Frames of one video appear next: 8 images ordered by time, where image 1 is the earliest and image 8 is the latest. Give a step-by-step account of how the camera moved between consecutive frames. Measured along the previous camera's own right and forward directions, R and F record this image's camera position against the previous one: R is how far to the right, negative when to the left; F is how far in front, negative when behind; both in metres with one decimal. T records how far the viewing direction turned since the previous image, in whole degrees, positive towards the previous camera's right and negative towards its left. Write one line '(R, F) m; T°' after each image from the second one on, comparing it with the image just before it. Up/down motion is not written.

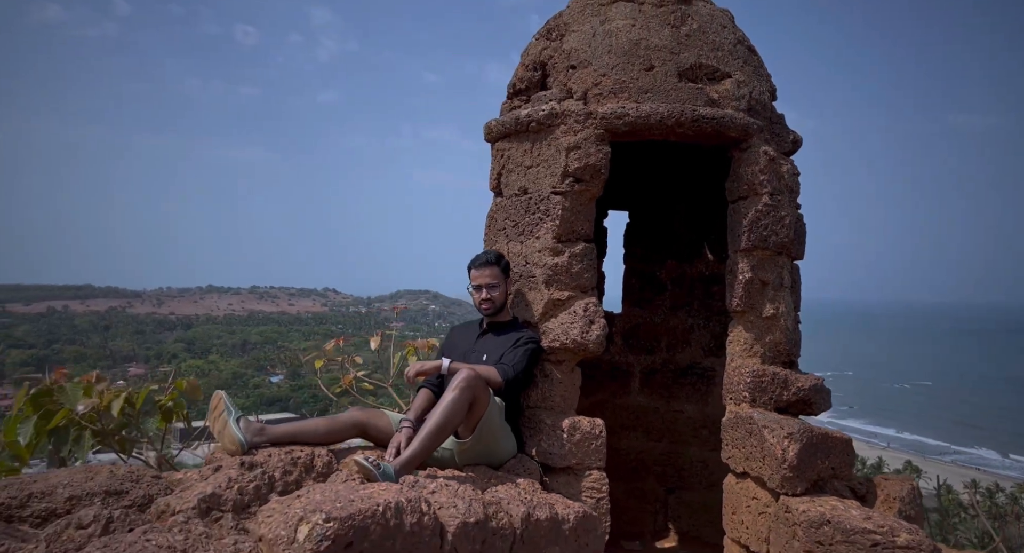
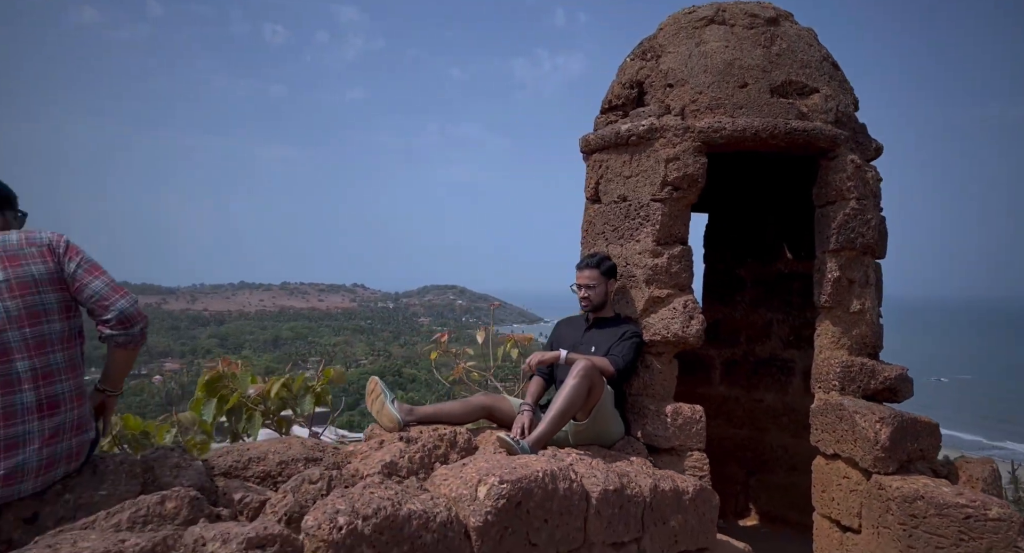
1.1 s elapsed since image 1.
(-0.4, -0.4) m; -3°
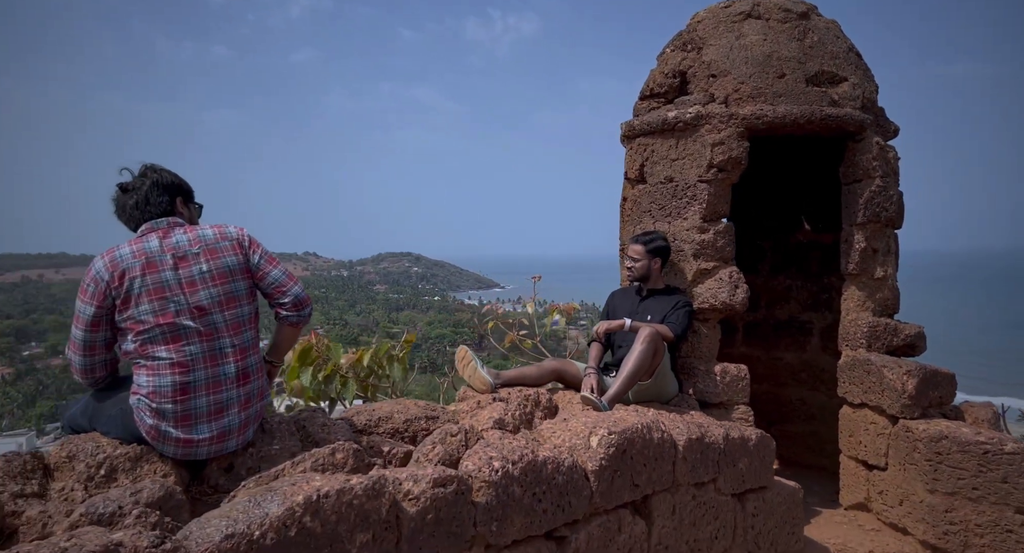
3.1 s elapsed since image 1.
(-0.6, -0.4) m; +2°
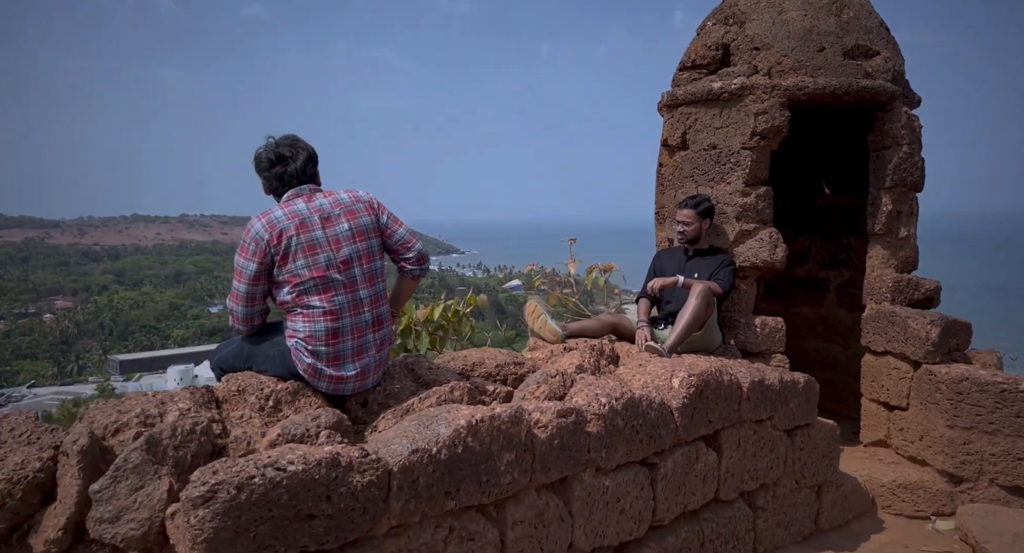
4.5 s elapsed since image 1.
(-0.5, -0.3) m; +2°
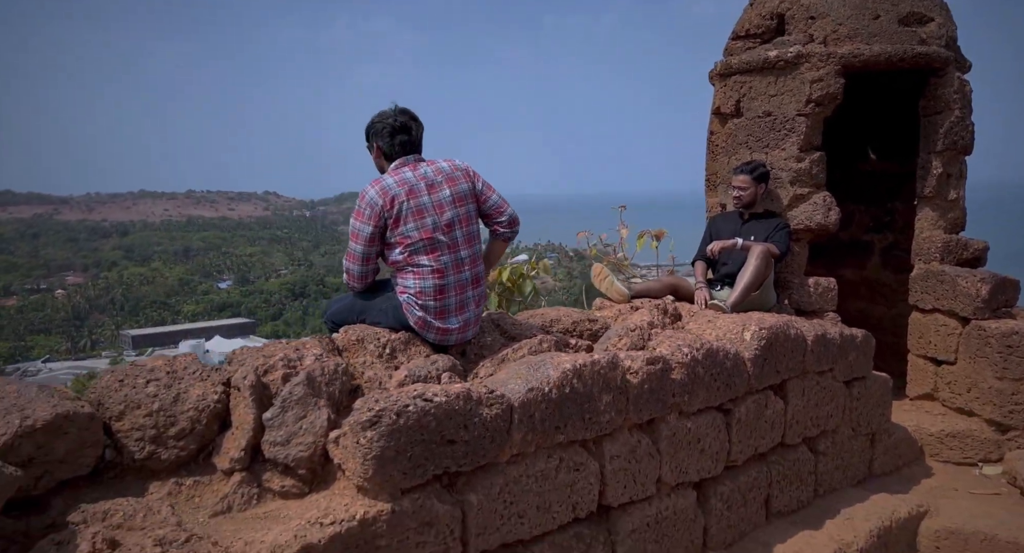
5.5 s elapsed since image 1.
(-0.3, -0.3) m; -2°
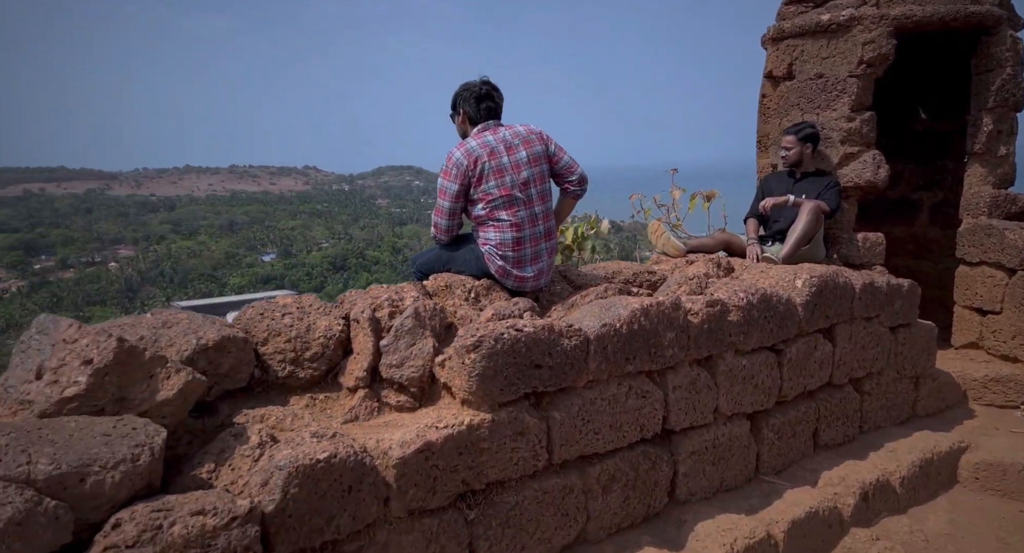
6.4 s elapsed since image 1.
(-0.1, -0.4) m; -4°
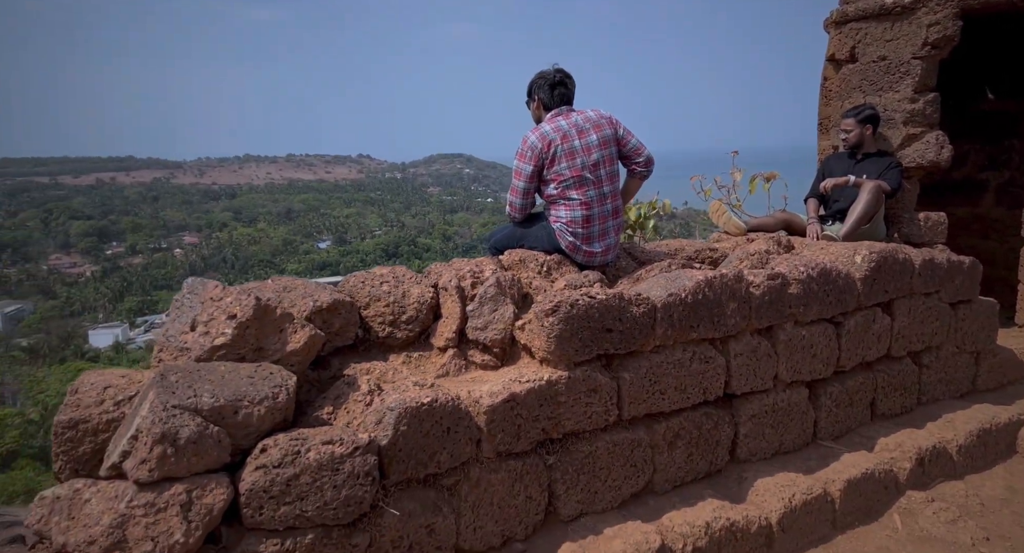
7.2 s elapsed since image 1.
(-0.1, -0.3) m; -4°
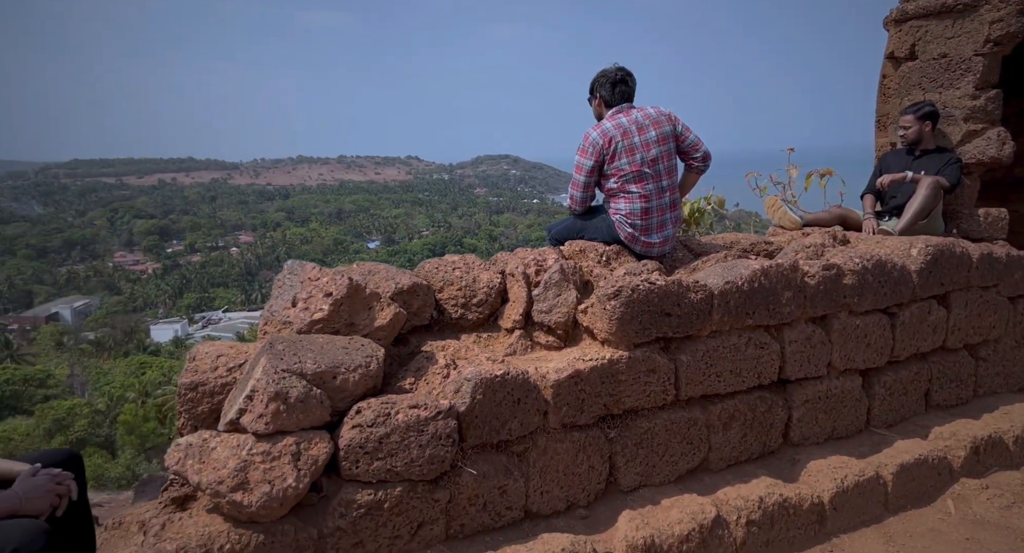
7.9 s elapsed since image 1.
(-0.1, -0.2) m; -4°
